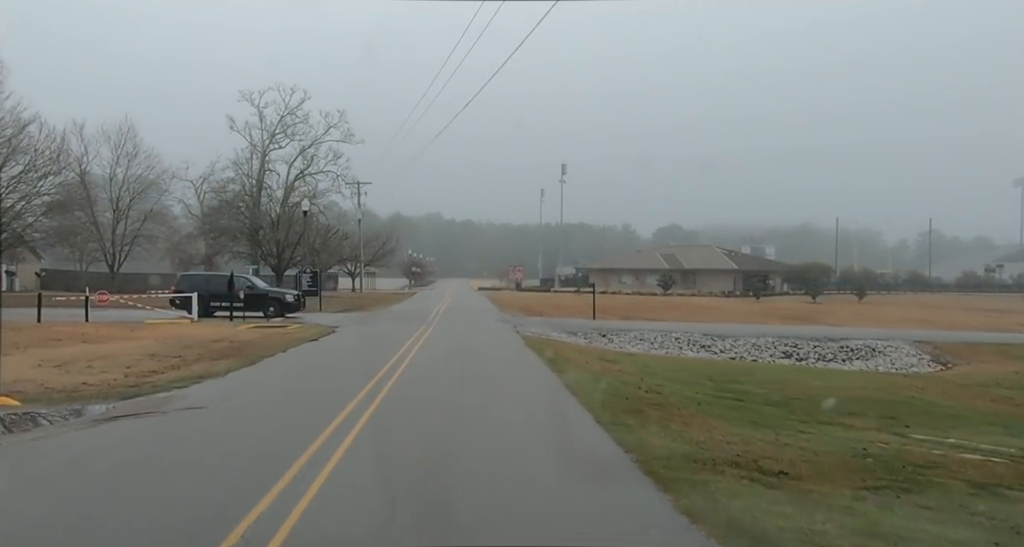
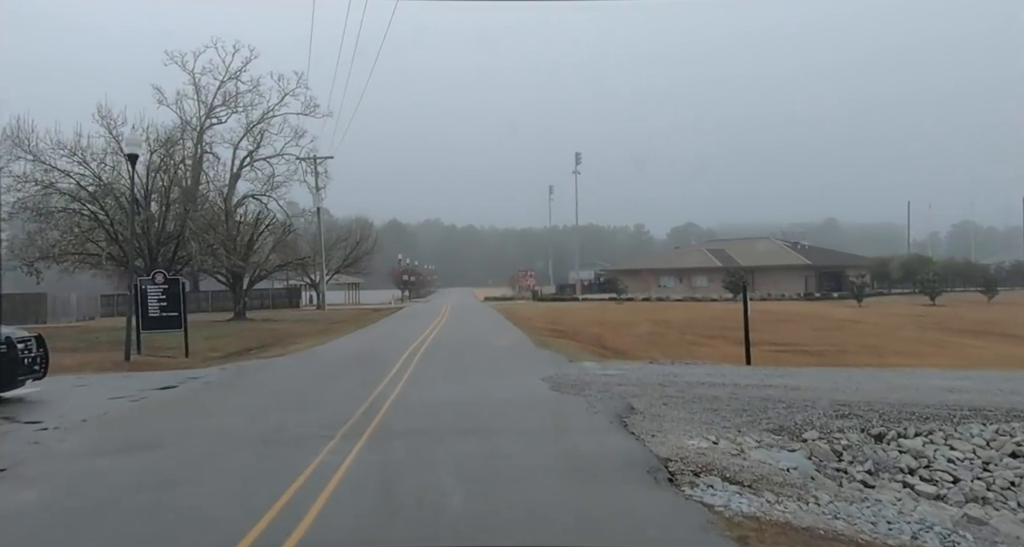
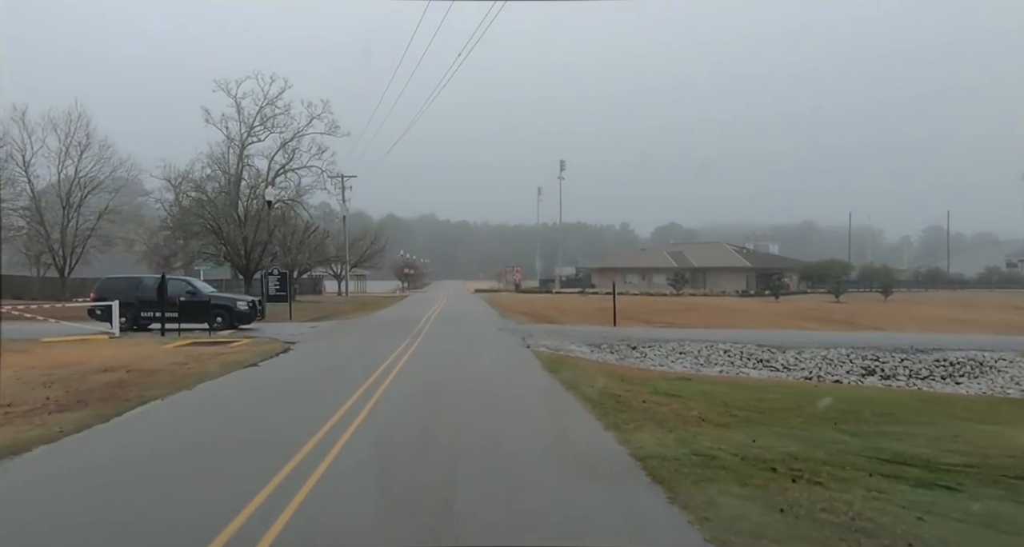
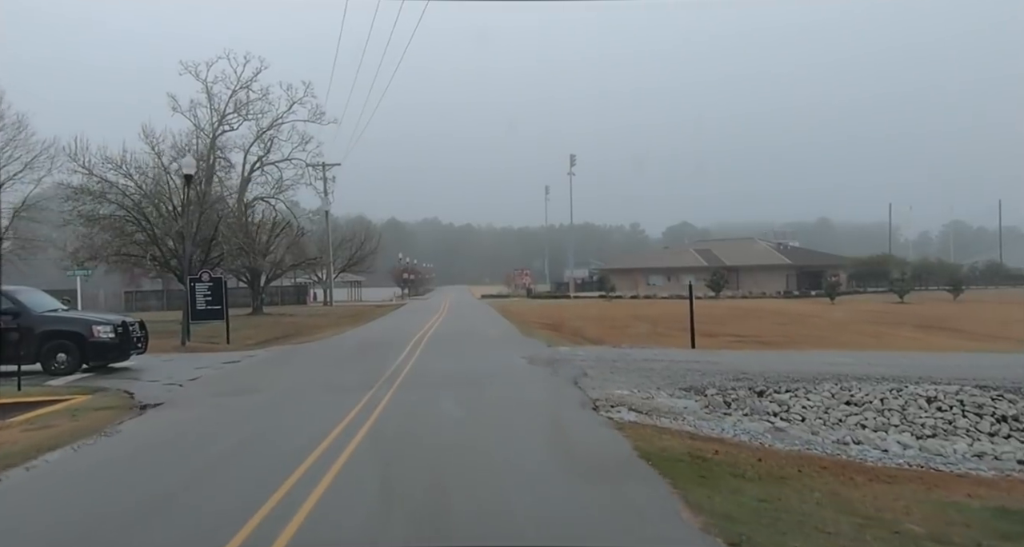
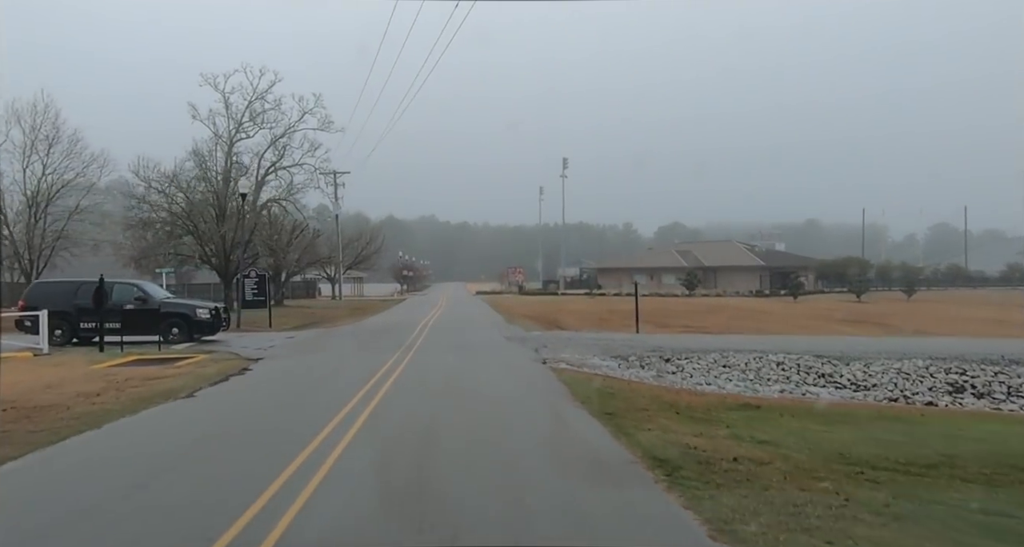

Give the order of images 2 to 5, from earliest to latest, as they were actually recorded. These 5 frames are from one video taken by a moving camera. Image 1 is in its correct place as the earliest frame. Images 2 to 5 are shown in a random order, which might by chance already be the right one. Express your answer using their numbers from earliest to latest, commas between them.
3, 5, 4, 2
